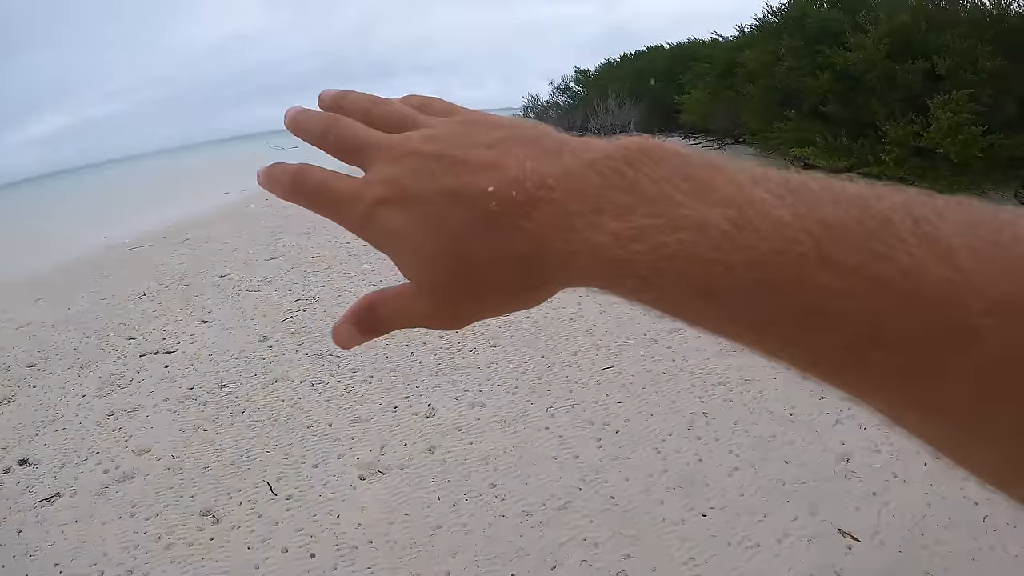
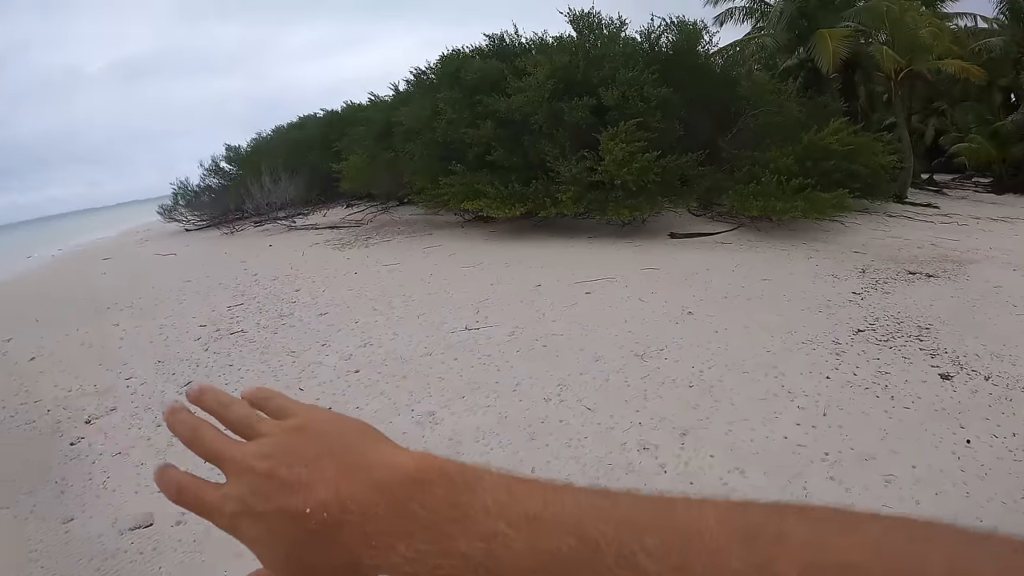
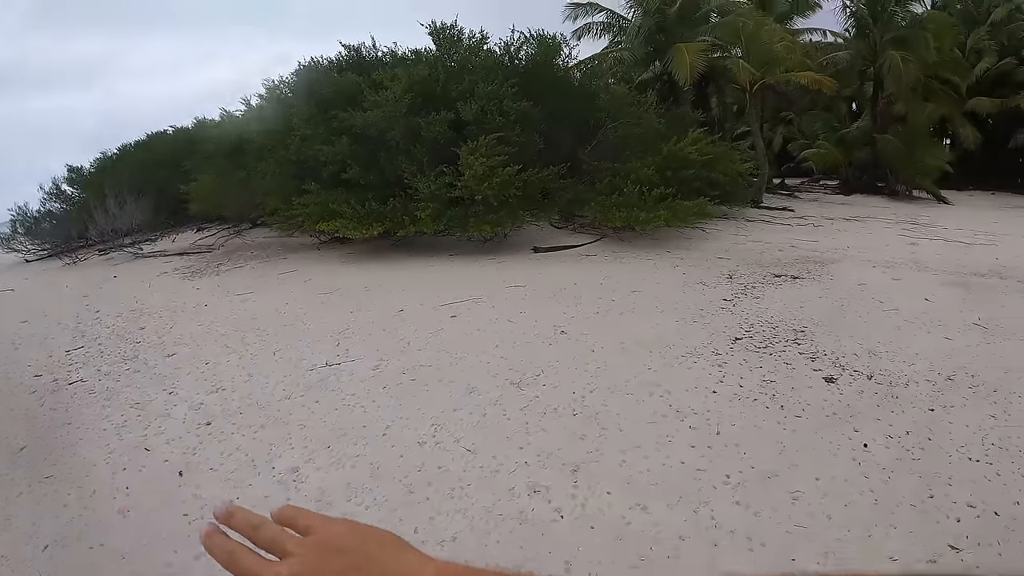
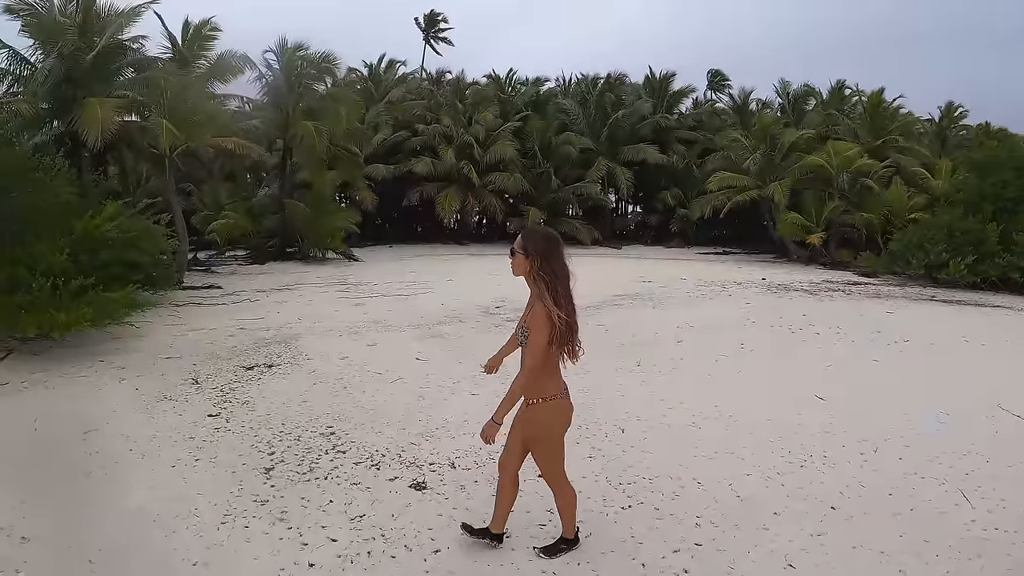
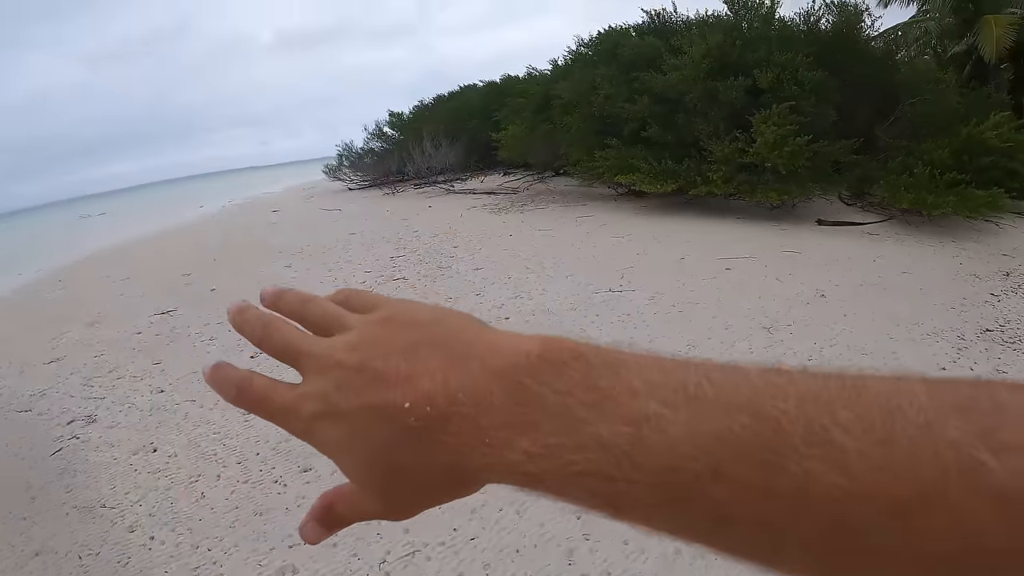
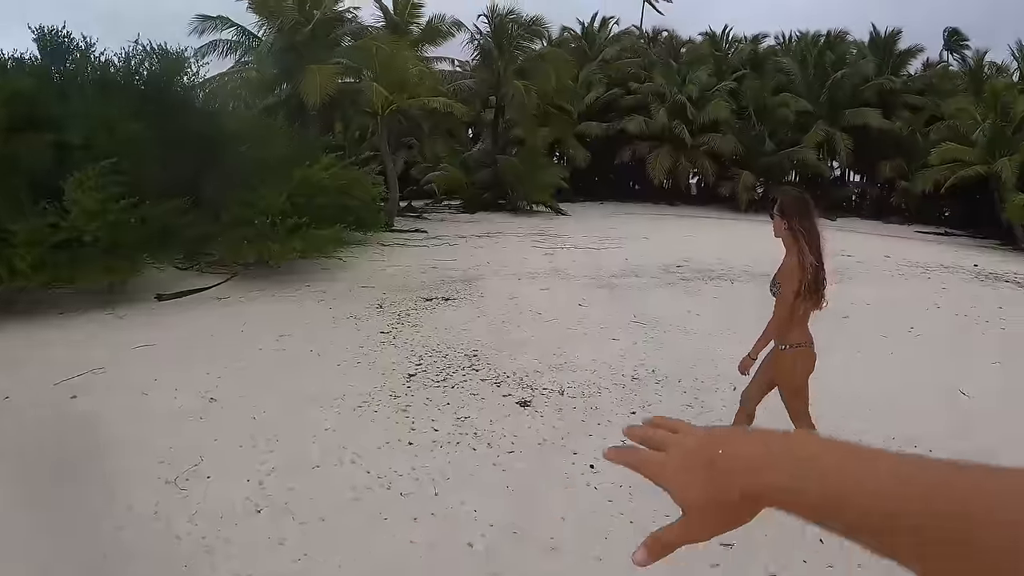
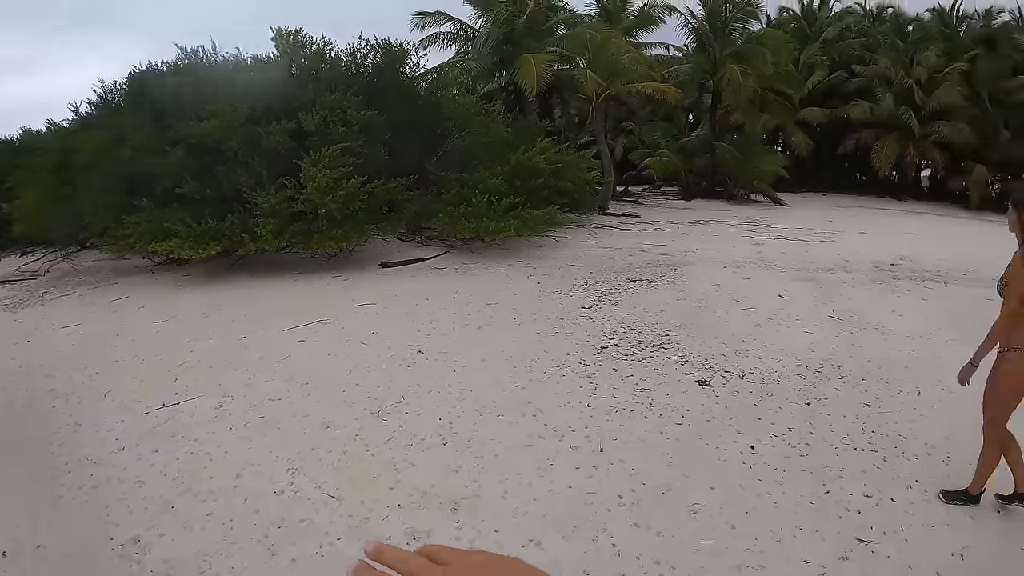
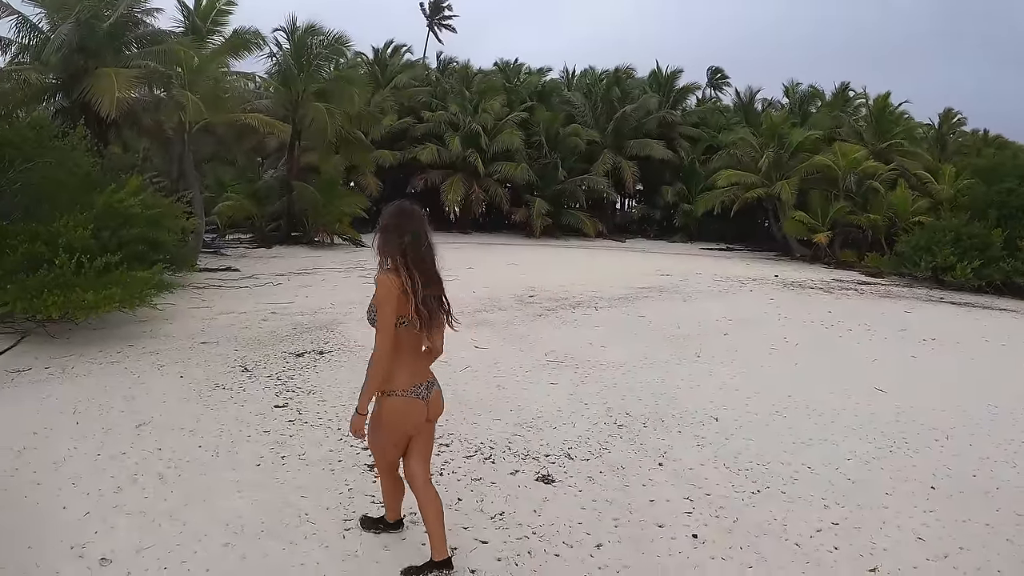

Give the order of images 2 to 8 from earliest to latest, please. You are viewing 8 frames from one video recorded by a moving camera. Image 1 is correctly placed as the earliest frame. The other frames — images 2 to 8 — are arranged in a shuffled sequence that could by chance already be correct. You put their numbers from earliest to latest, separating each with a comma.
5, 2, 3, 7, 6, 4, 8
